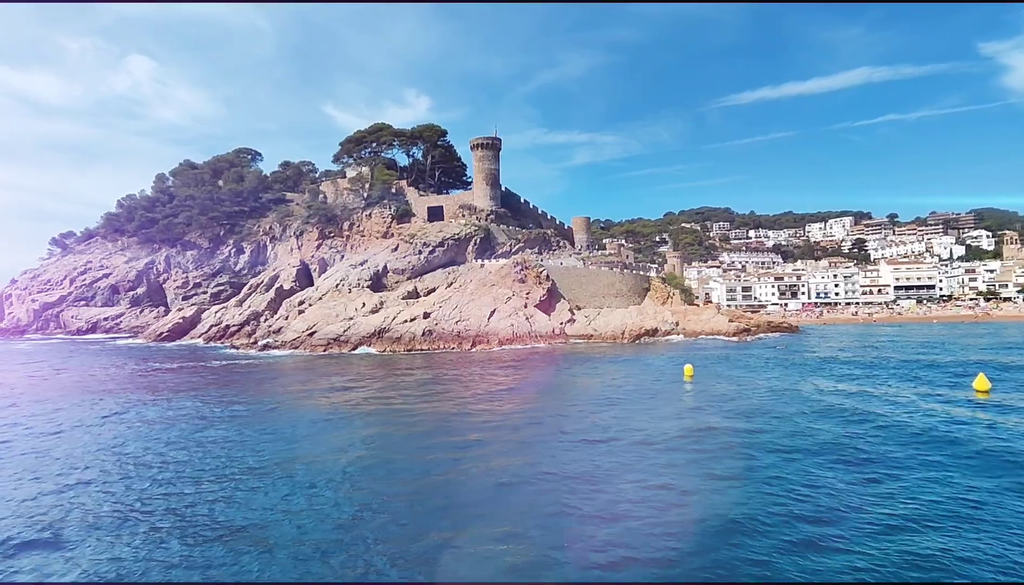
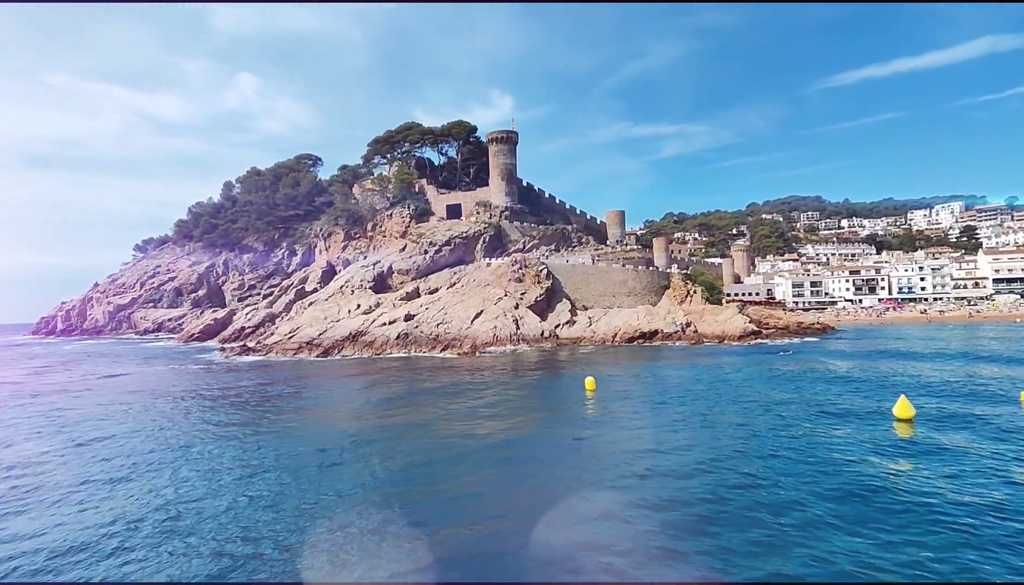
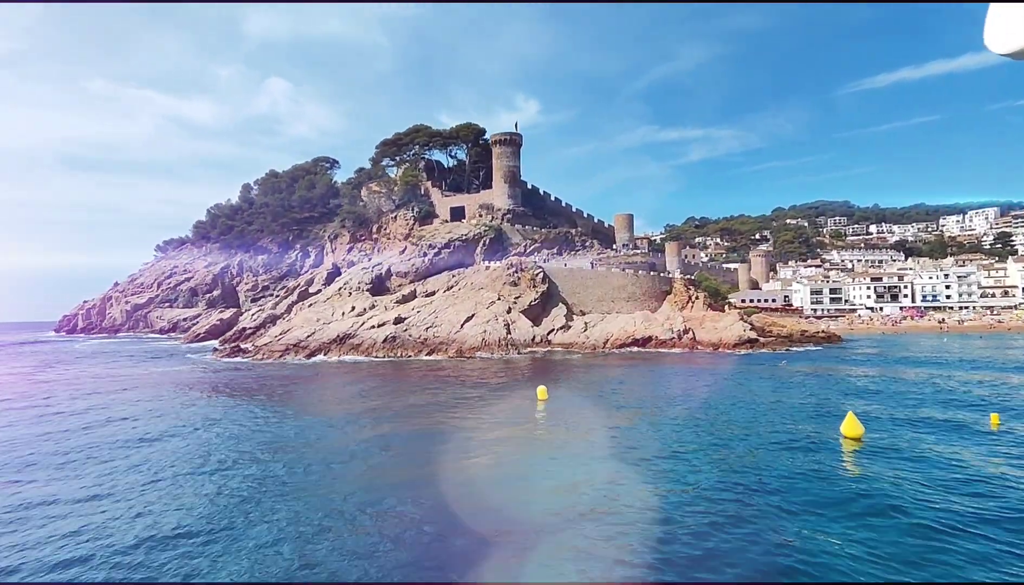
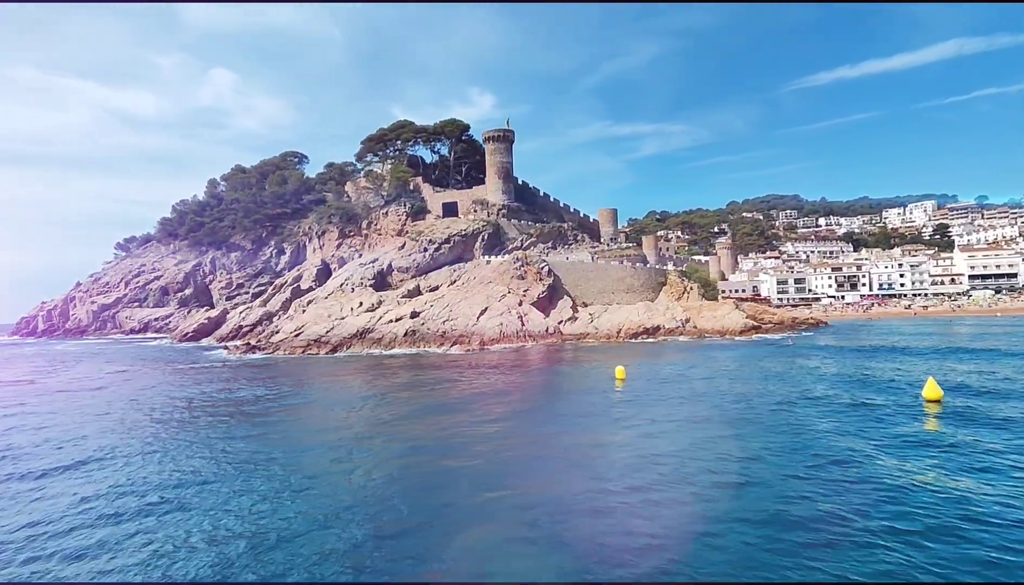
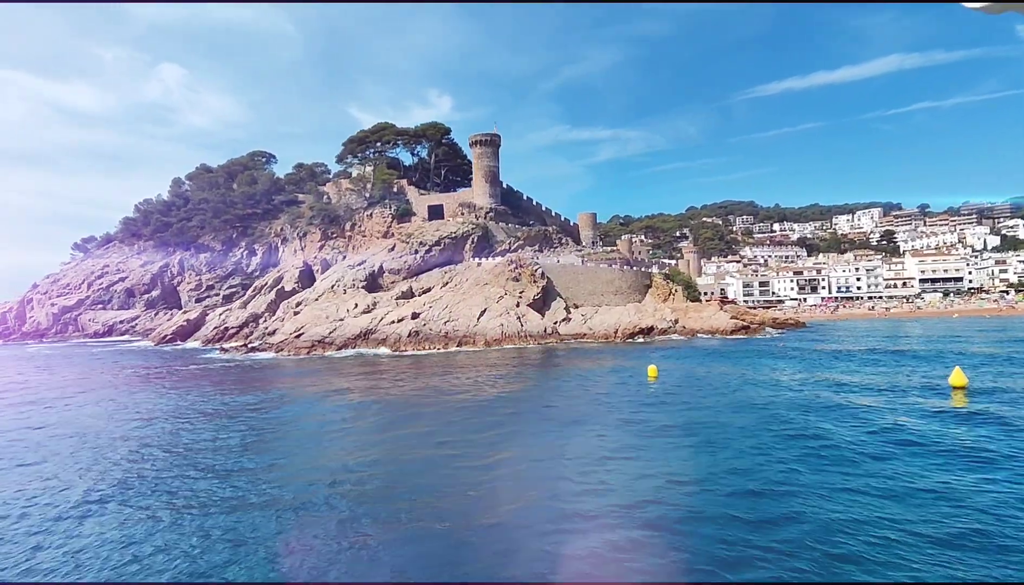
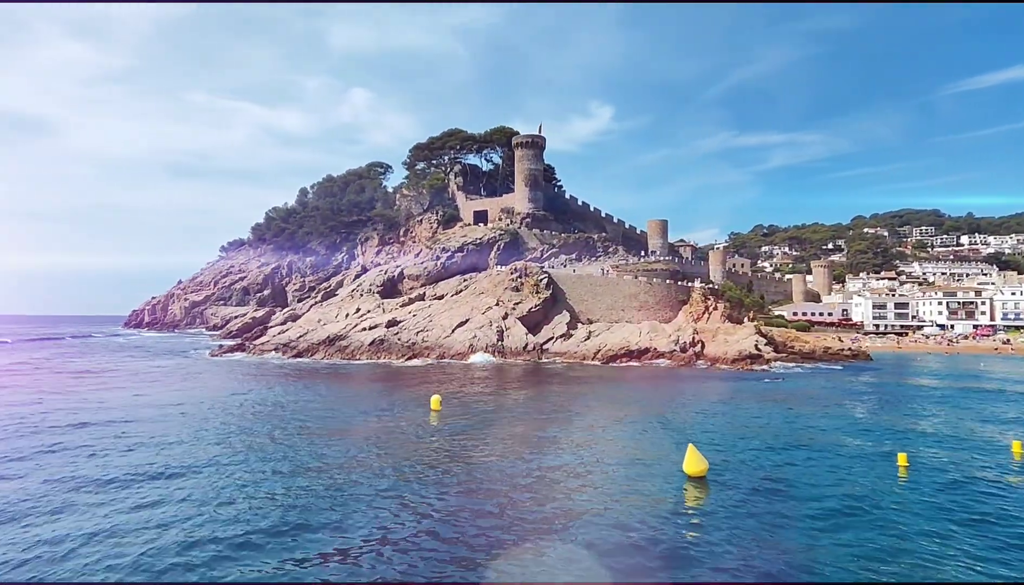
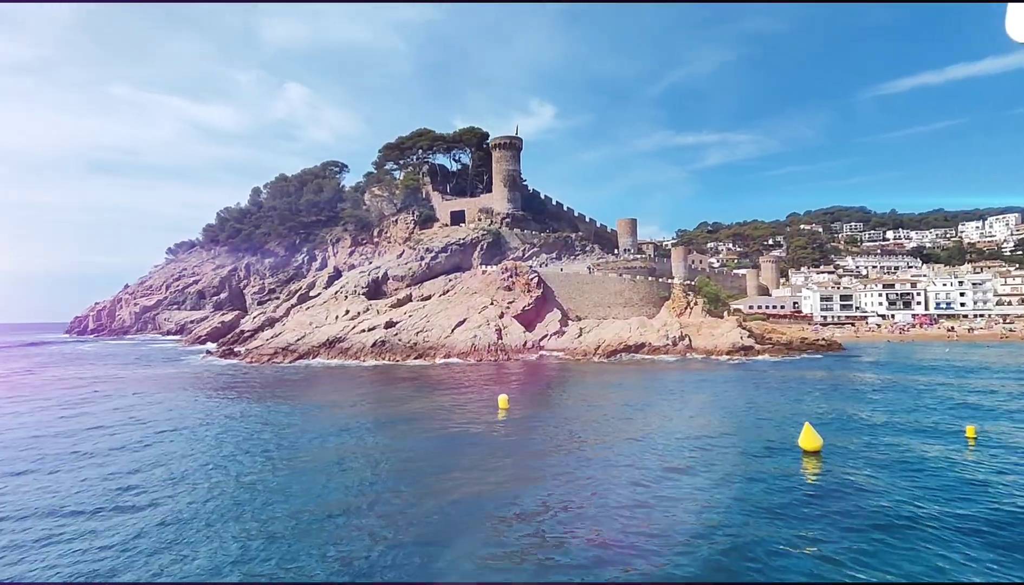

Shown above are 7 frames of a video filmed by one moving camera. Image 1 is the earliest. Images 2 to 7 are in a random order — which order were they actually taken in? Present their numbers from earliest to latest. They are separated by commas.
5, 4, 2, 3, 7, 6
